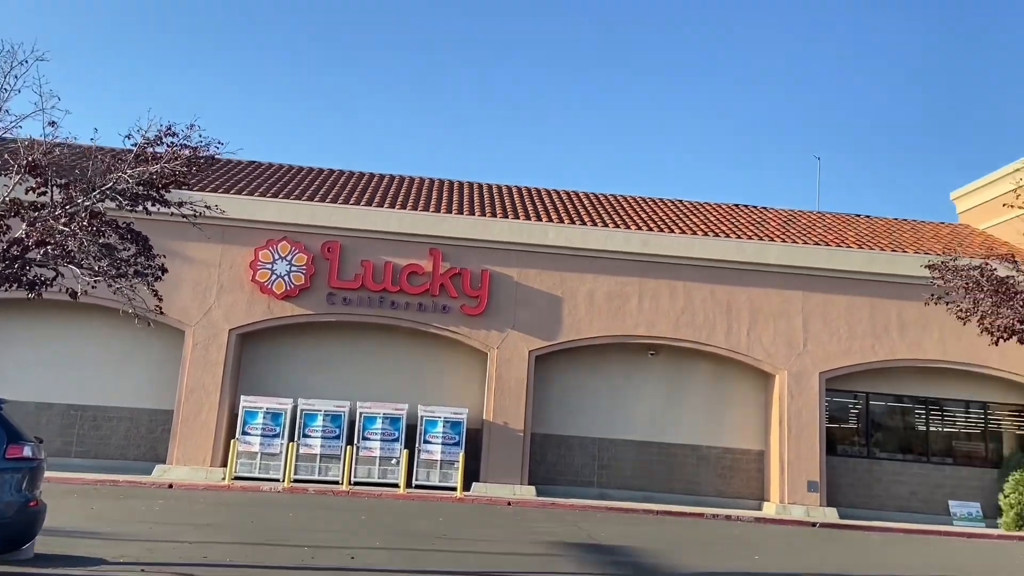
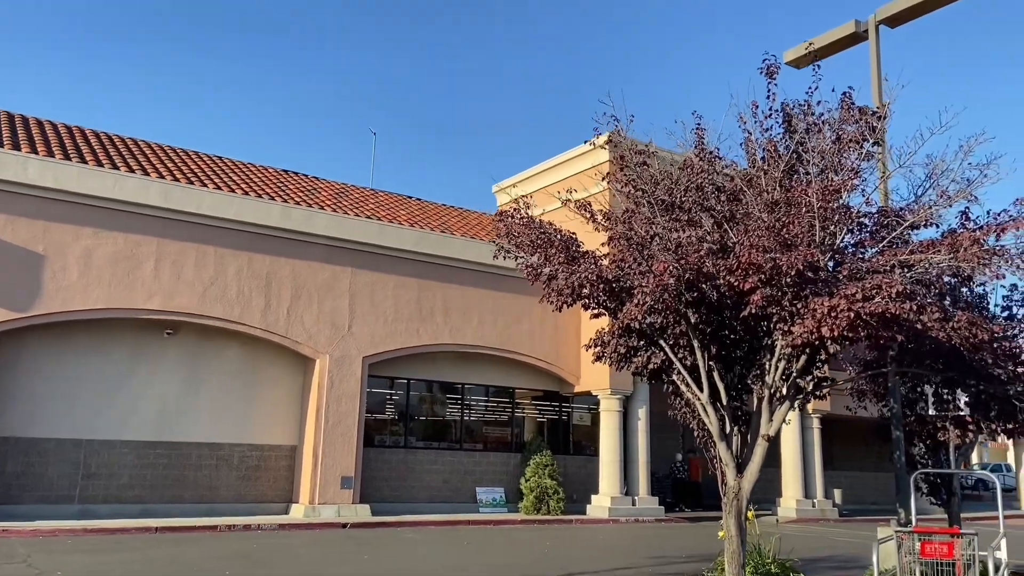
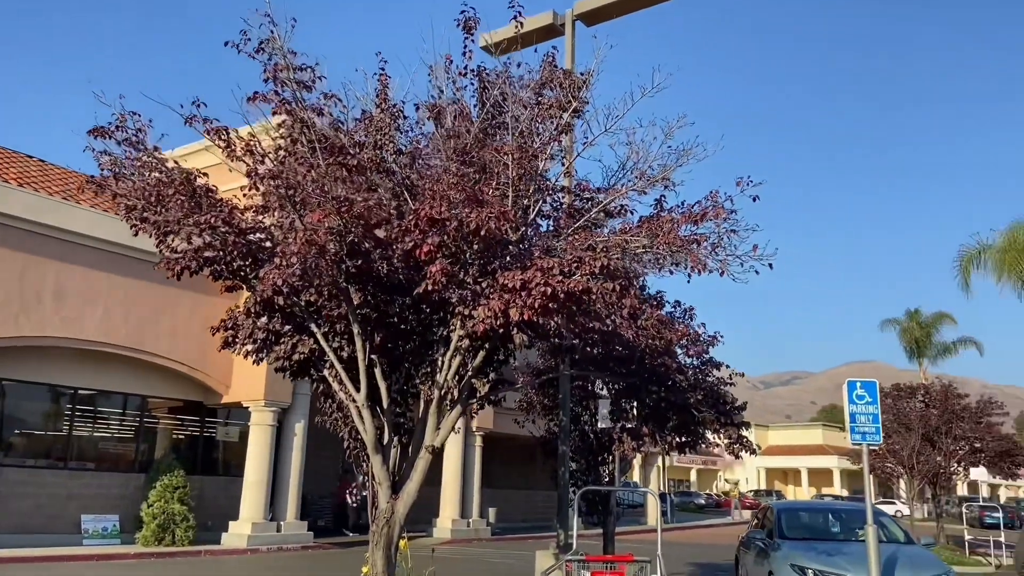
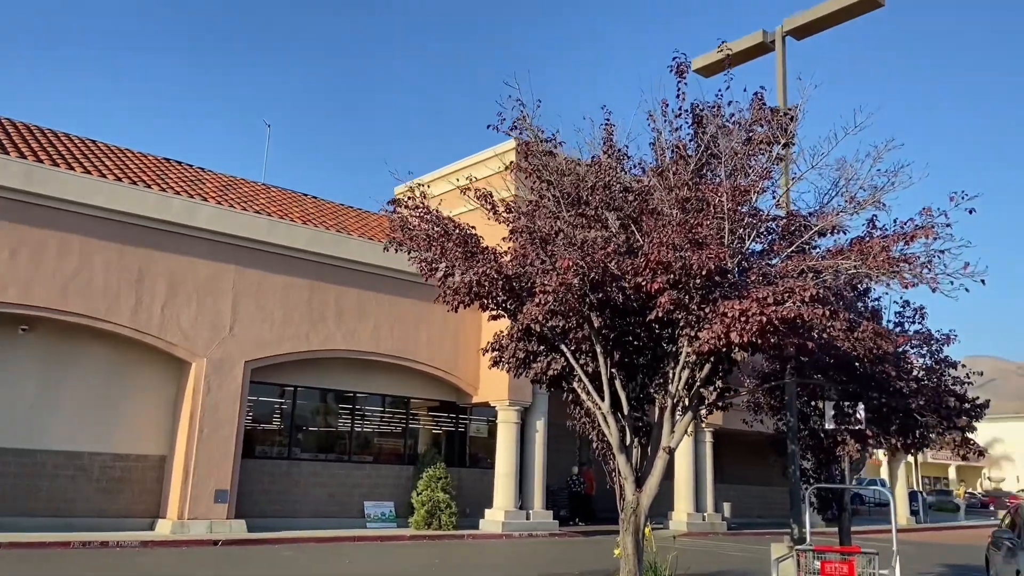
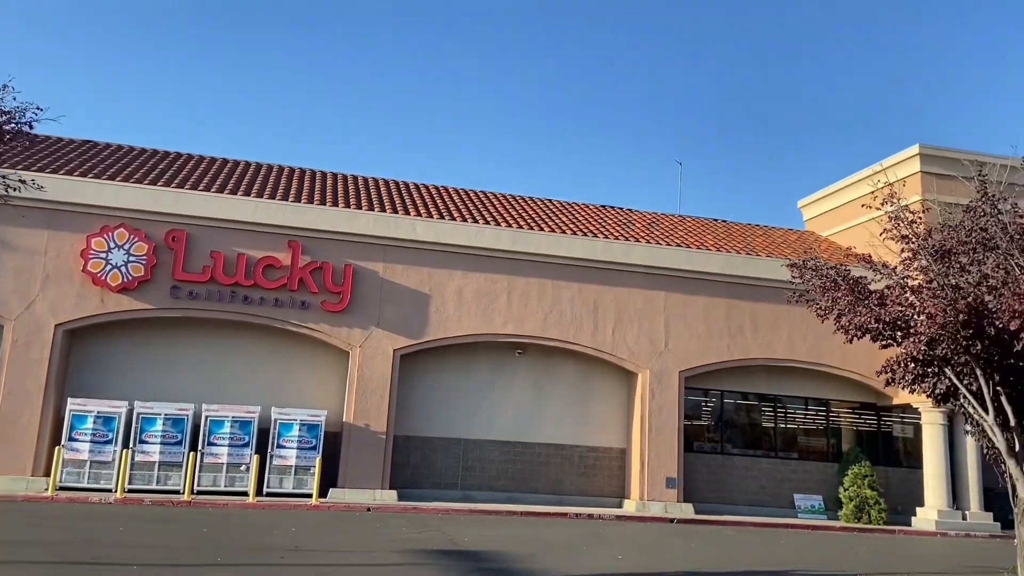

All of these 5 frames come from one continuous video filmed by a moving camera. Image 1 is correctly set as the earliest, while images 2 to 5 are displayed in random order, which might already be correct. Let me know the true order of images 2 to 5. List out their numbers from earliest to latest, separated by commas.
5, 2, 4, 3
